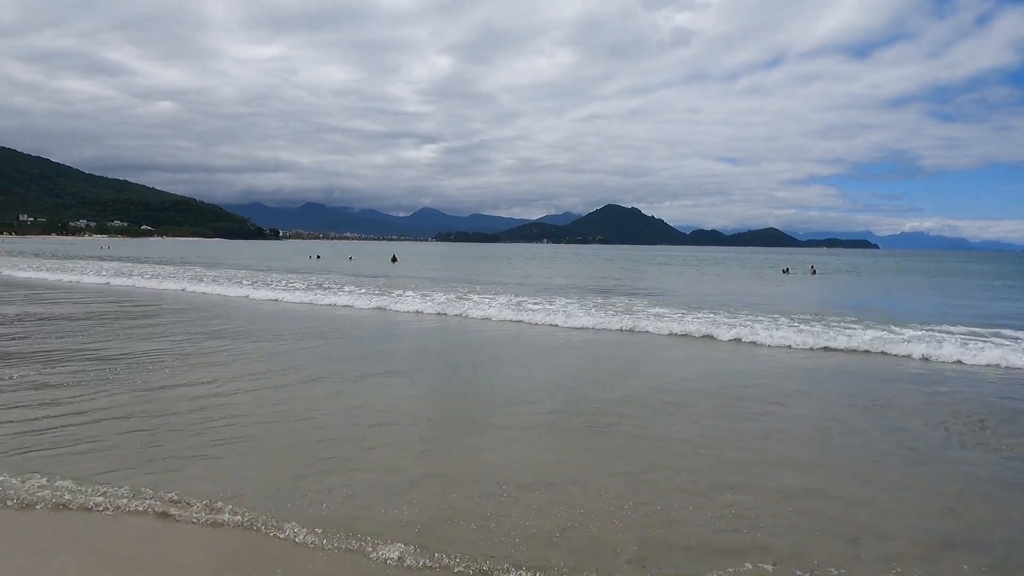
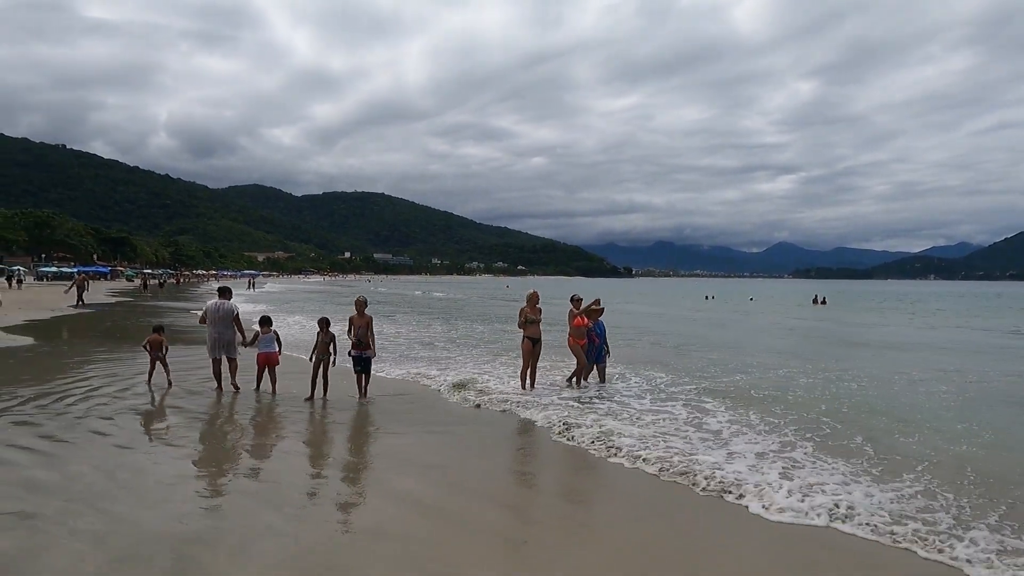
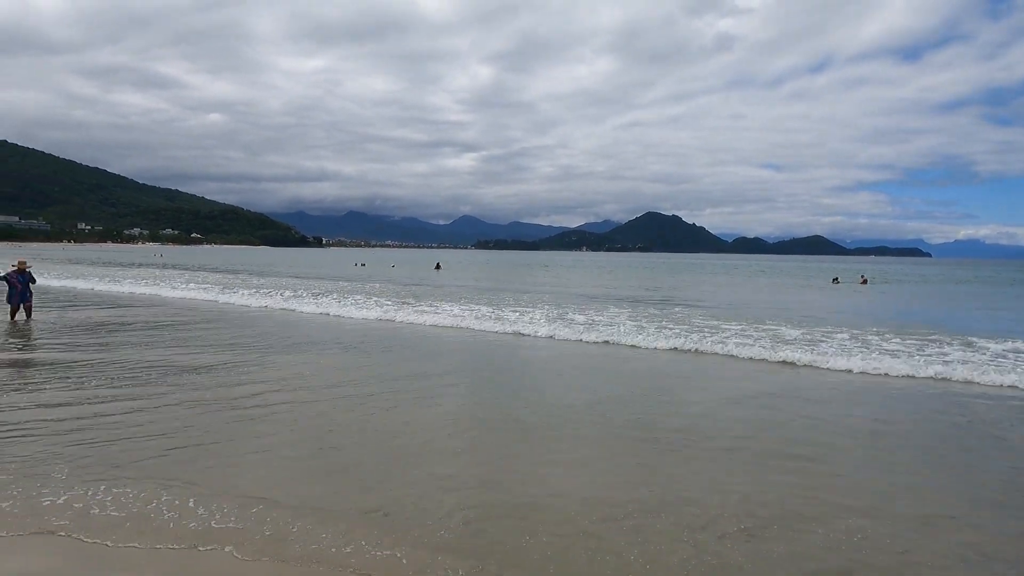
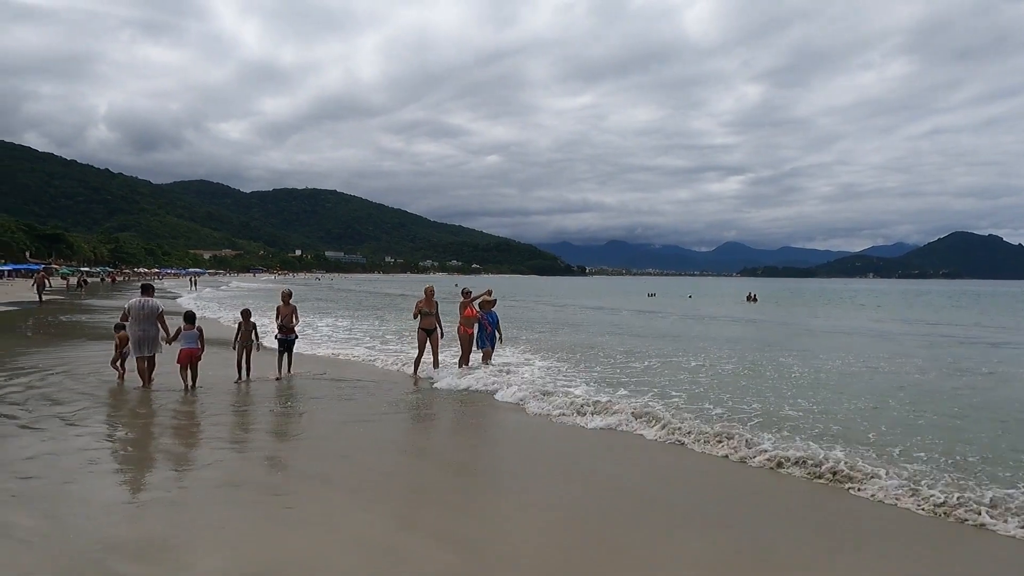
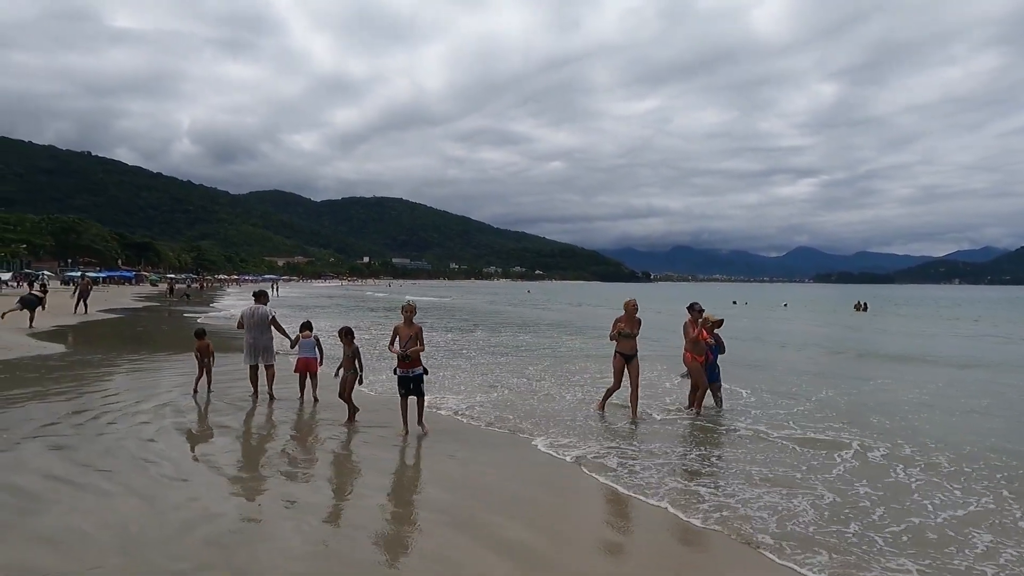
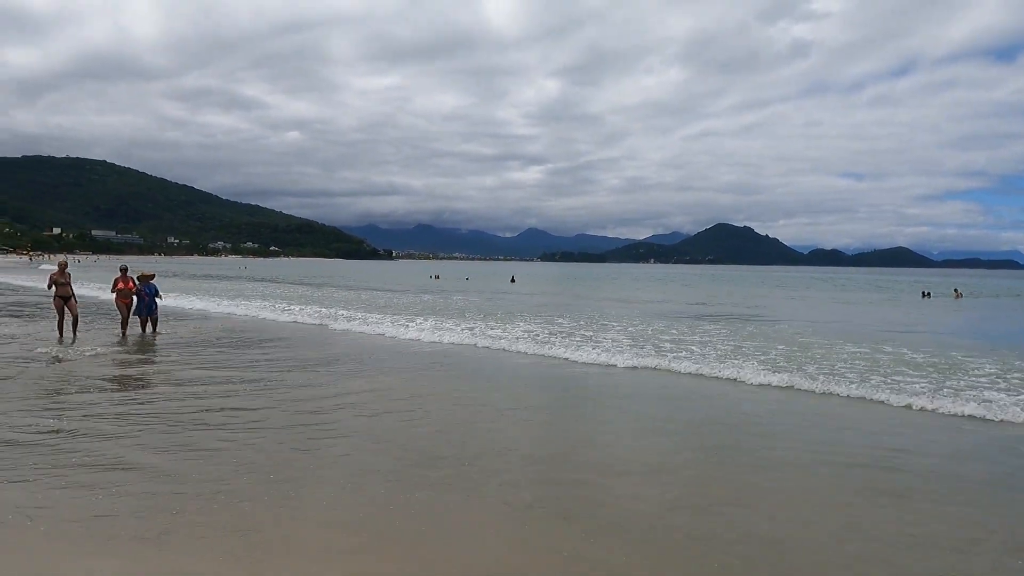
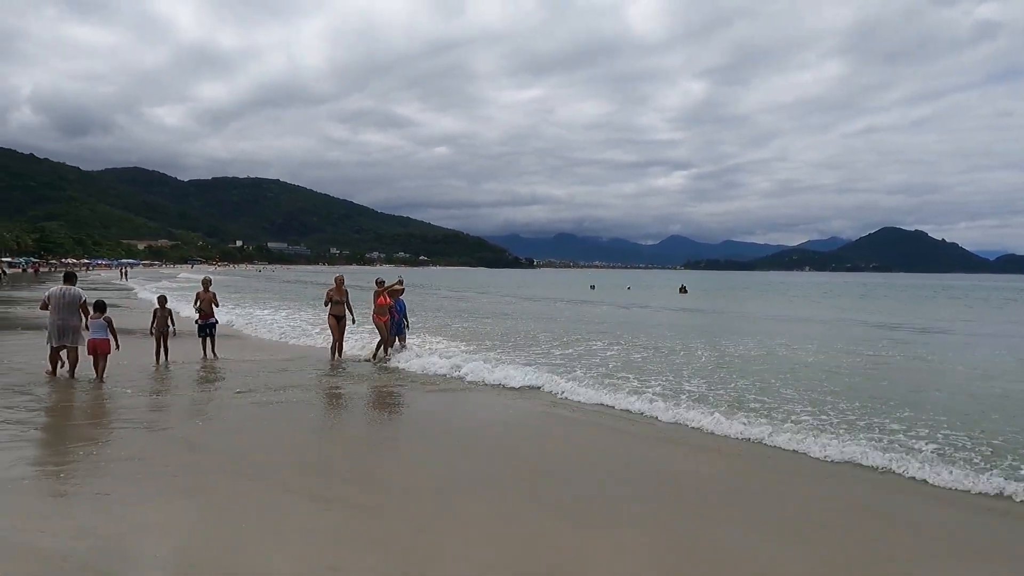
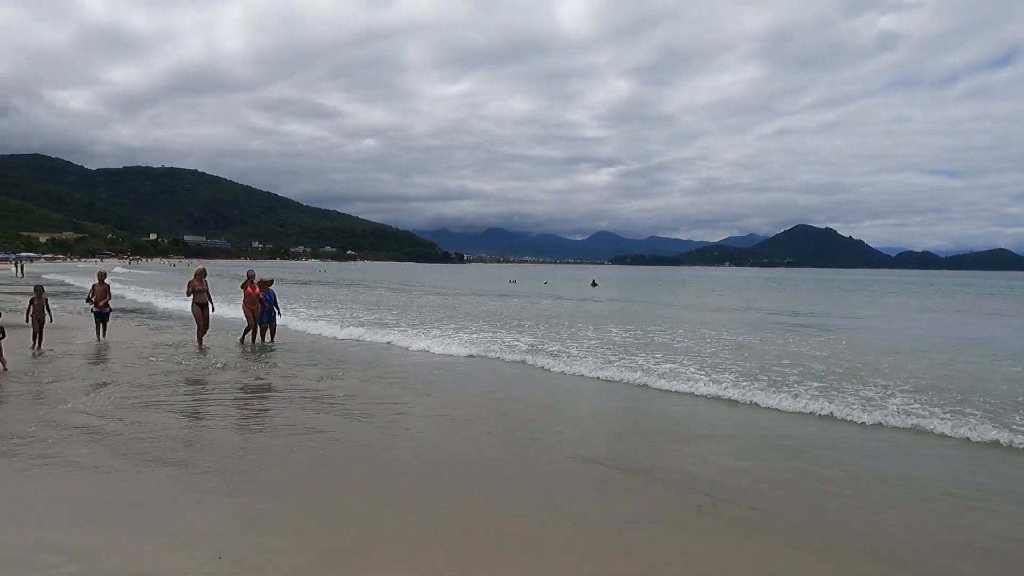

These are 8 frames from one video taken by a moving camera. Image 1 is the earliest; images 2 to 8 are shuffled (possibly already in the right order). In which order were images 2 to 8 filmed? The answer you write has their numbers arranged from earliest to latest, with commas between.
3, 6, 8, 7, 4, 2, 5
